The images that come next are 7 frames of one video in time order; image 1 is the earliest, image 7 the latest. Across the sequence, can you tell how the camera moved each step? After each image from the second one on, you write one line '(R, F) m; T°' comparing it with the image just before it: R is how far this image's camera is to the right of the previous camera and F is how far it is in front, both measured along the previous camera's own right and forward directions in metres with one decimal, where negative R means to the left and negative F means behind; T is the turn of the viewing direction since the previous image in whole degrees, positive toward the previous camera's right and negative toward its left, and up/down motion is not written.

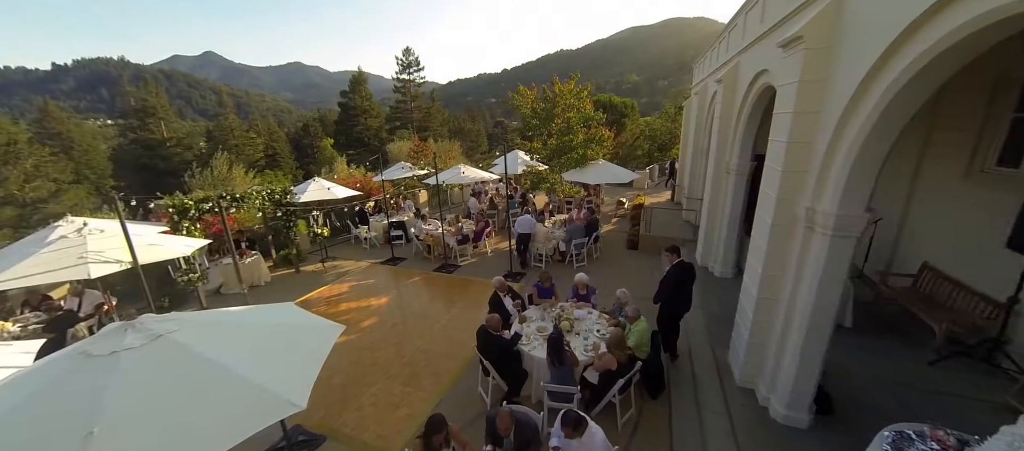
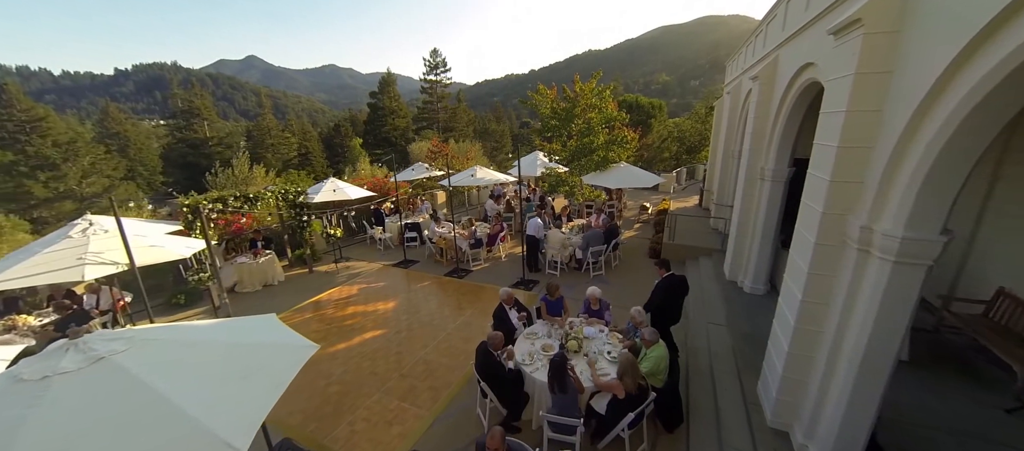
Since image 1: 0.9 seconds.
(+0.3, +0.4) m; -4°
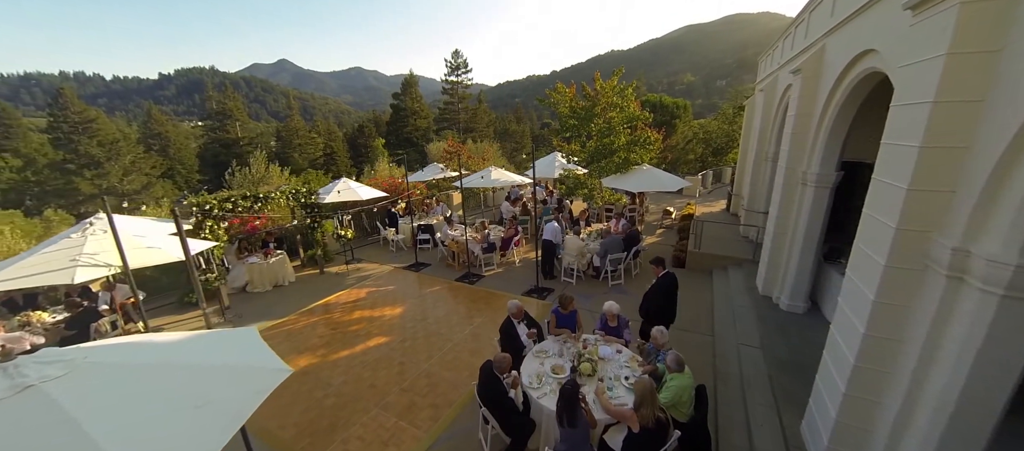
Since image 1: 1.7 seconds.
(+0.1, +0.4) m; -3°
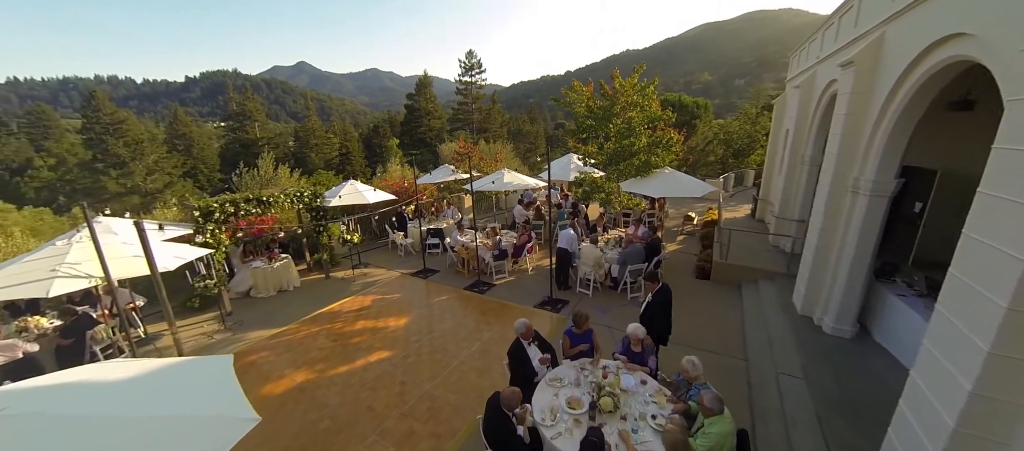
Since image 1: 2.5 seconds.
(0.0, +0.5) m; -2°
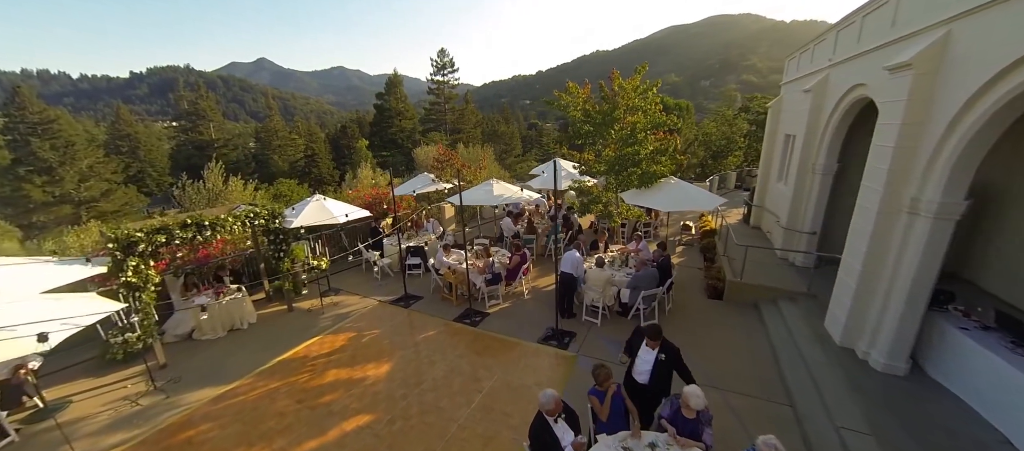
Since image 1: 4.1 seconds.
(-0.4, +1.0) m; +4°
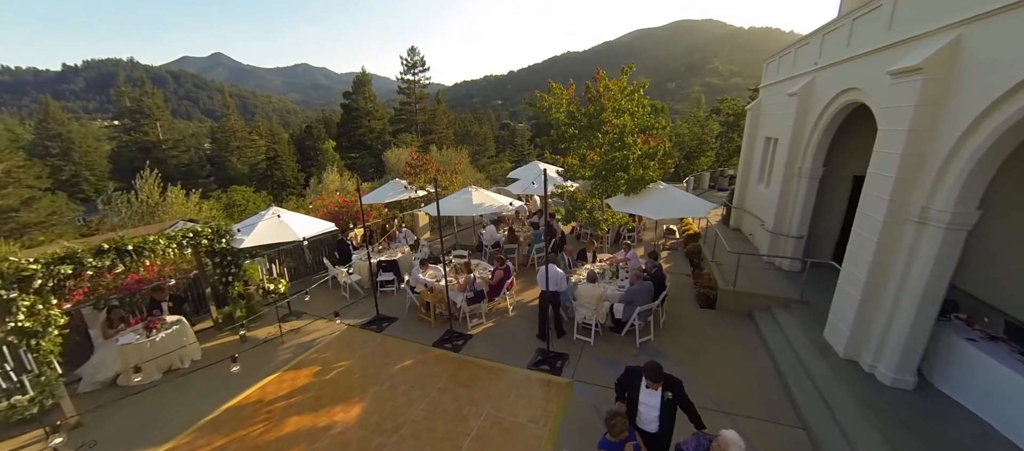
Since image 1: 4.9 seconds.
(-0.2, +0.6) m; +4°
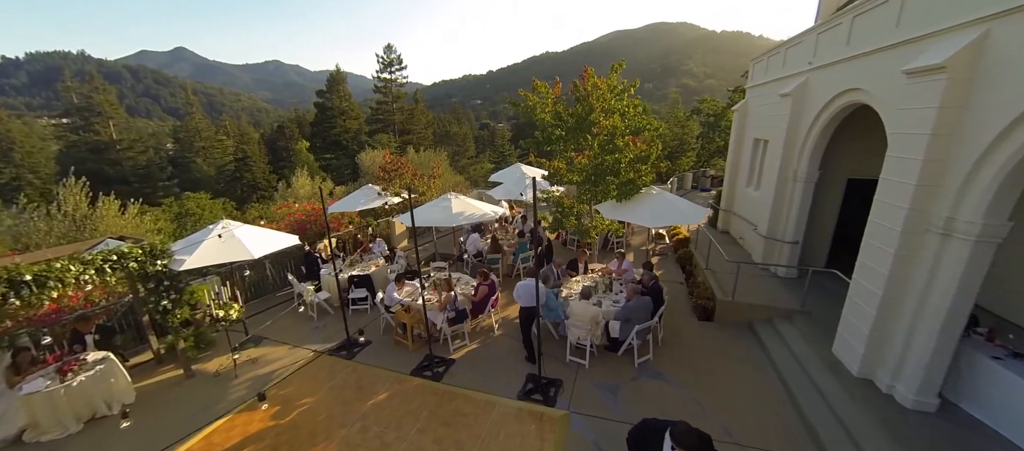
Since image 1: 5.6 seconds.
(-0.1, +0.6) m; +3°
